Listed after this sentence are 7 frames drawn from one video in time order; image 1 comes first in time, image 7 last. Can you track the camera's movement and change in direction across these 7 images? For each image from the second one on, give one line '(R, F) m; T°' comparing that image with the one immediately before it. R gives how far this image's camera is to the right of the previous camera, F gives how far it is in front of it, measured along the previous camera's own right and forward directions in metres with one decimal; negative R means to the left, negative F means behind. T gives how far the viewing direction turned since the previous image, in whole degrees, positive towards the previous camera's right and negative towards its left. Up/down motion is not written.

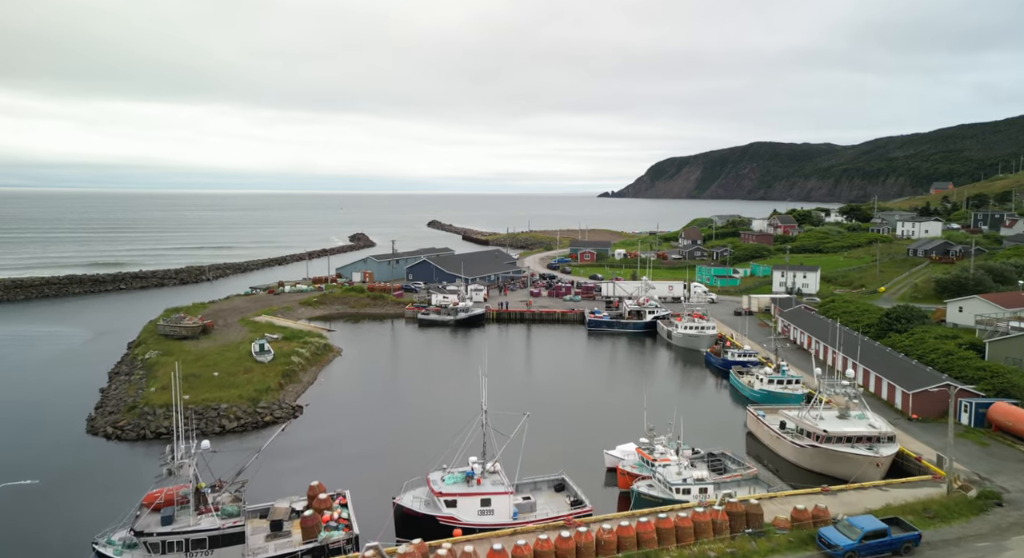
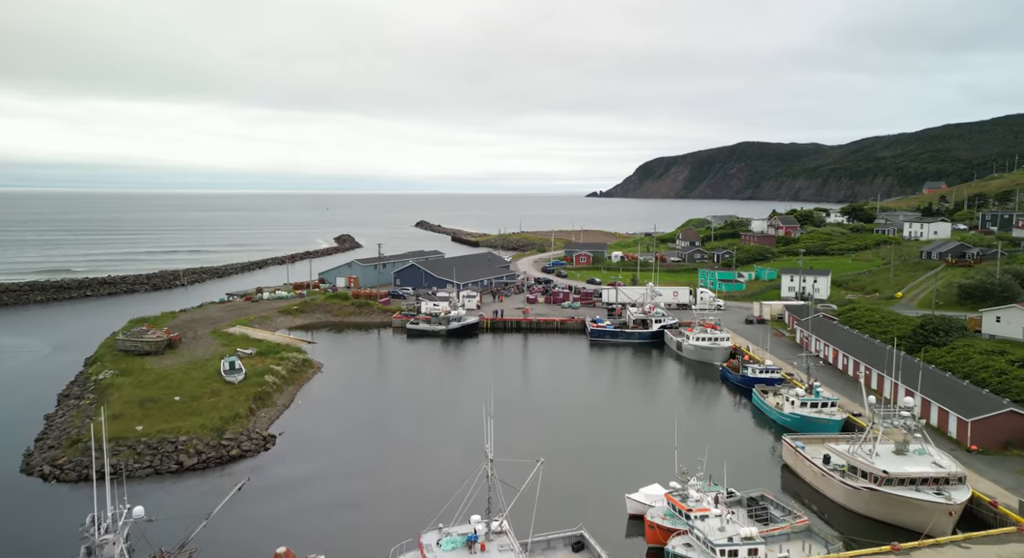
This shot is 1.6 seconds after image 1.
(-0.4, +2.7) m; +1°
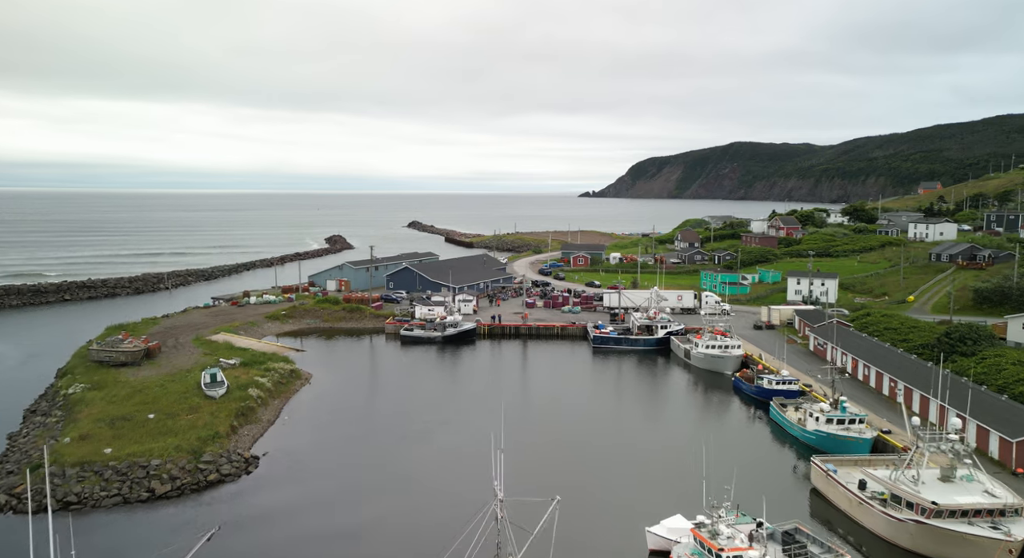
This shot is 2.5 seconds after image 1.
(-0.3, +1.6) m; +1°
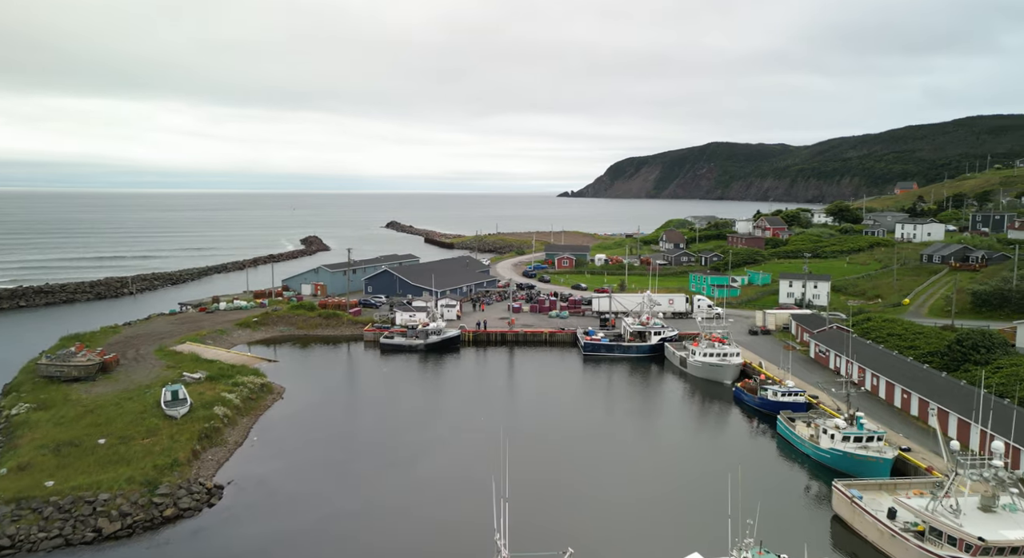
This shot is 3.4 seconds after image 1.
(-0.3, +1.7) m; +2°
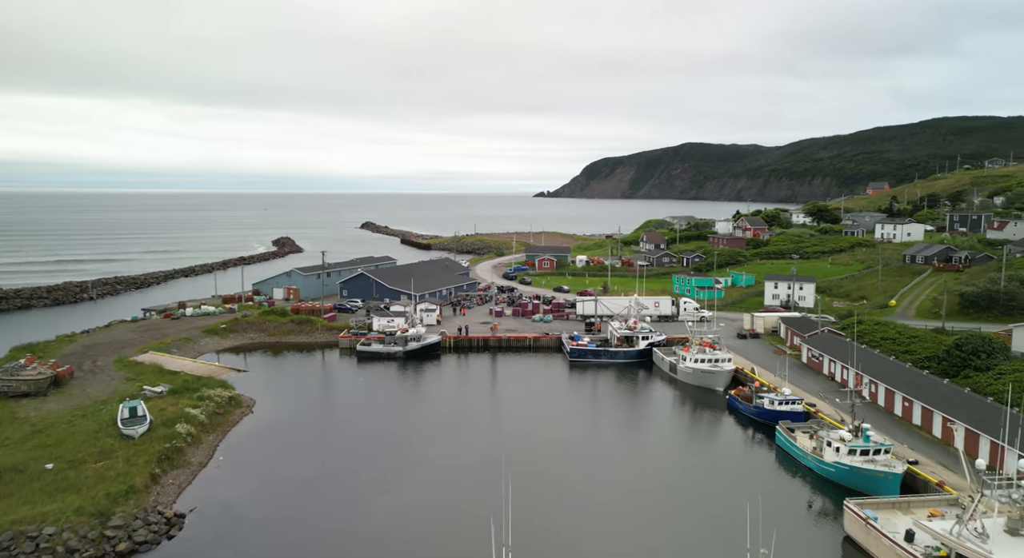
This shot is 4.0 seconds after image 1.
(-0.3, +1.2) m; +2°
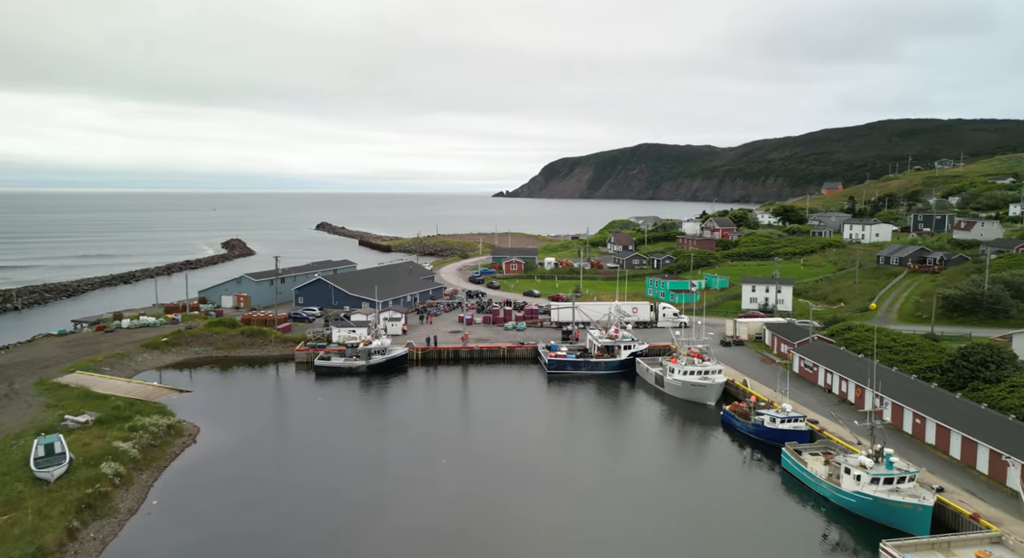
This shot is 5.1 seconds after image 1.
(-0.5, +2.2) m; +3°
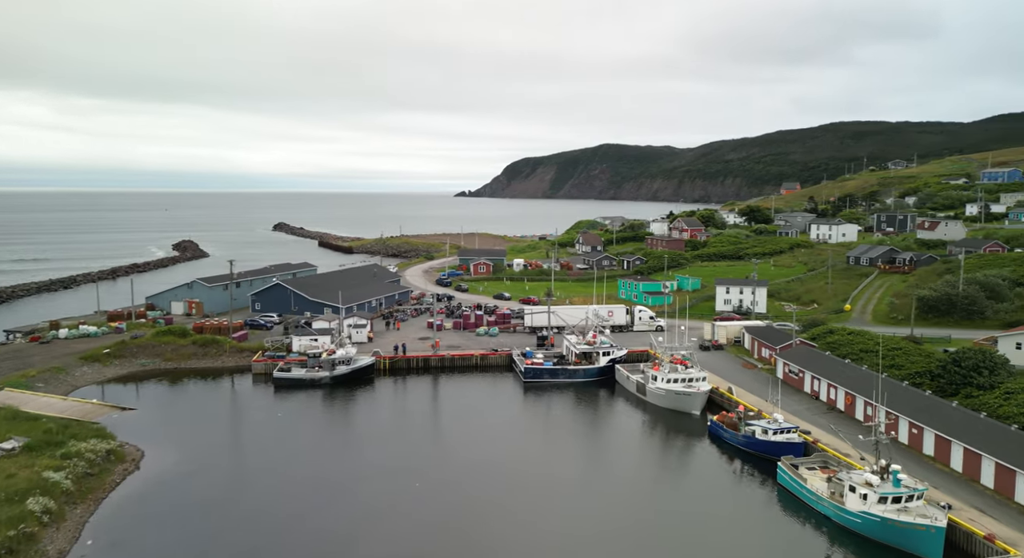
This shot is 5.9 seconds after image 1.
(-0.4, +1.4) m; +3°
